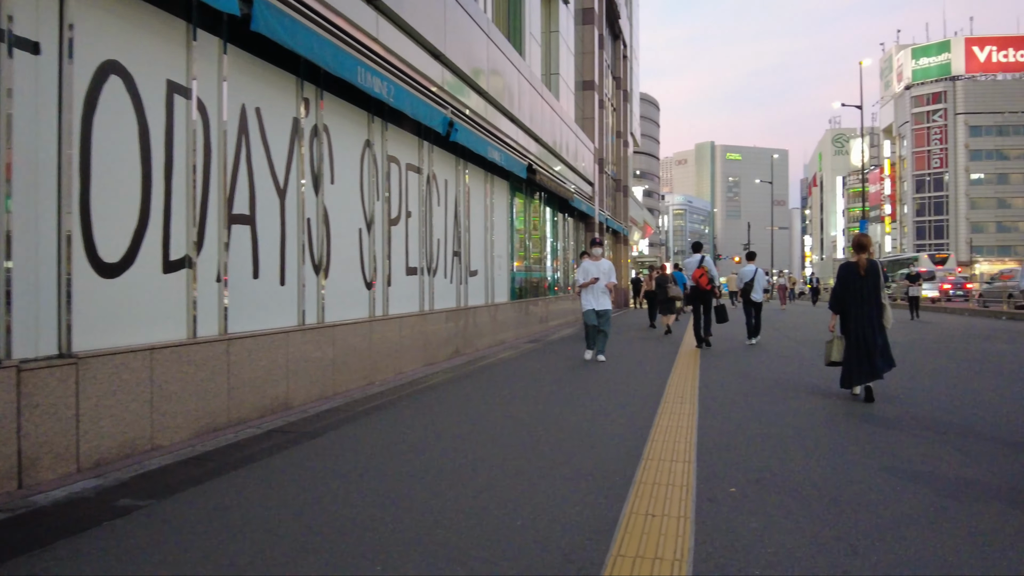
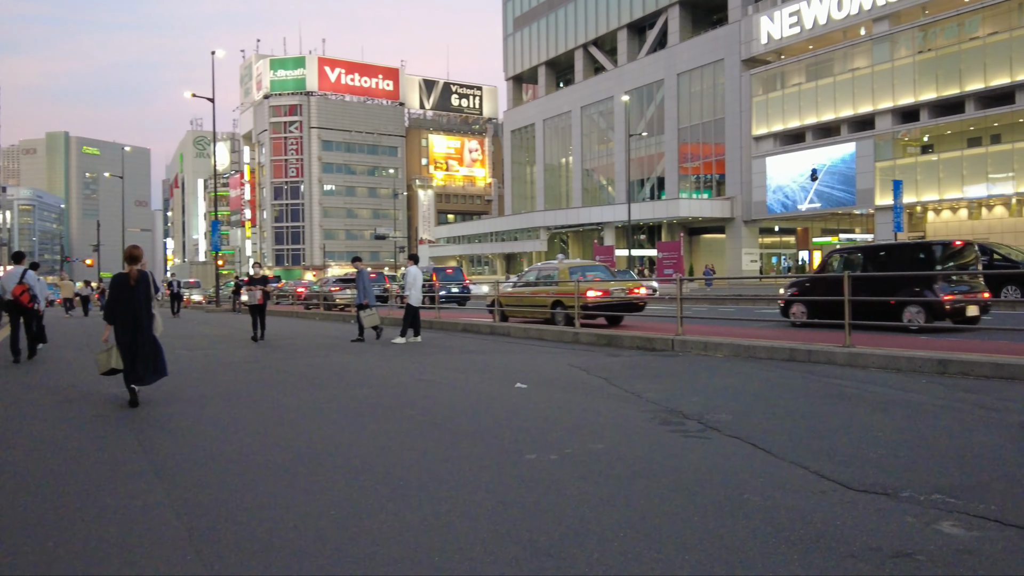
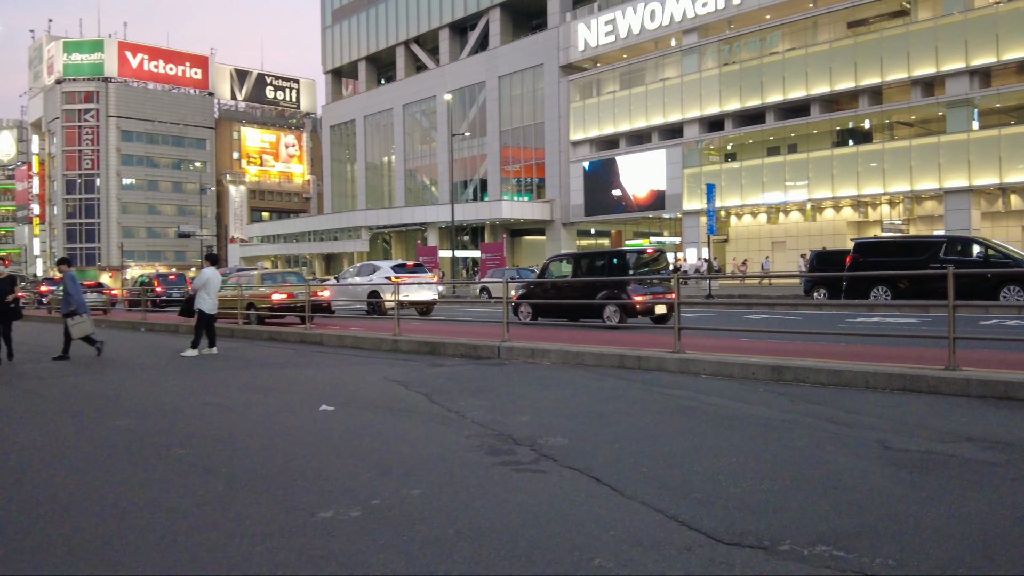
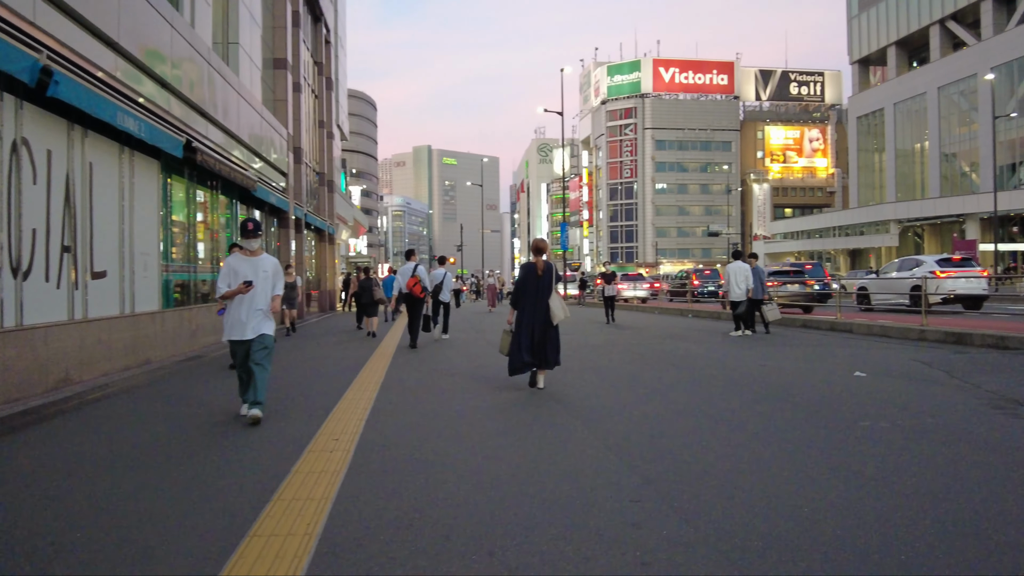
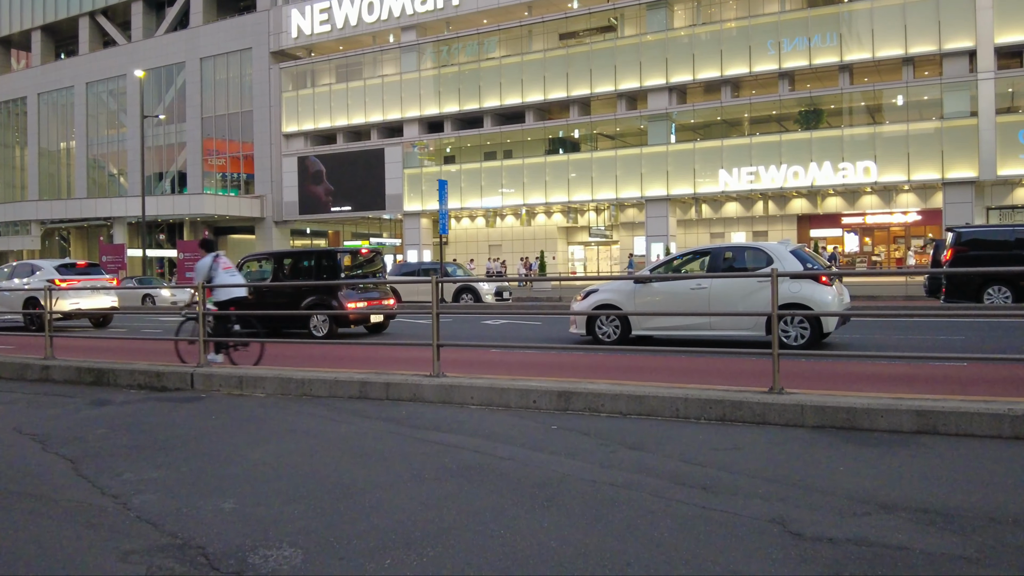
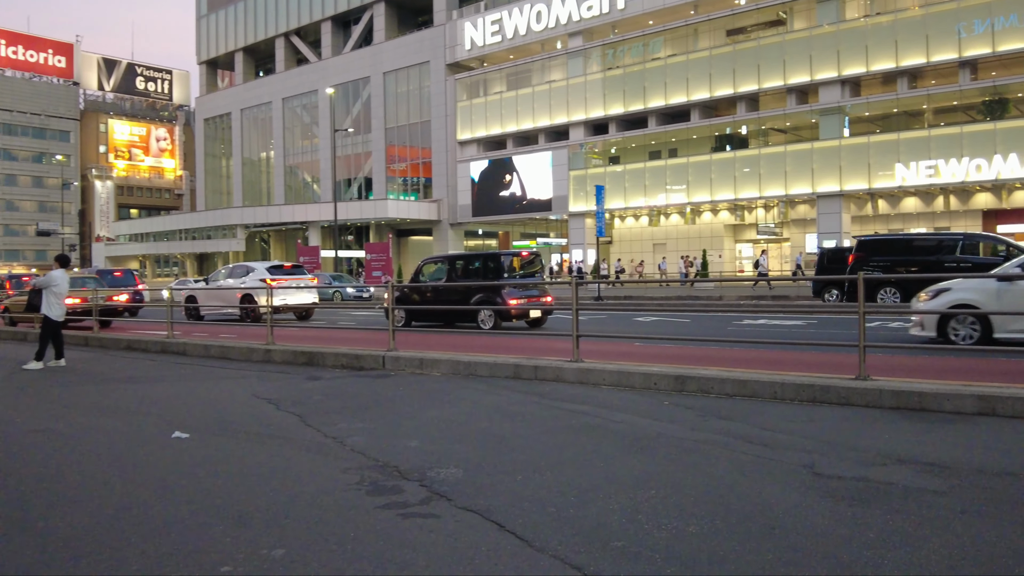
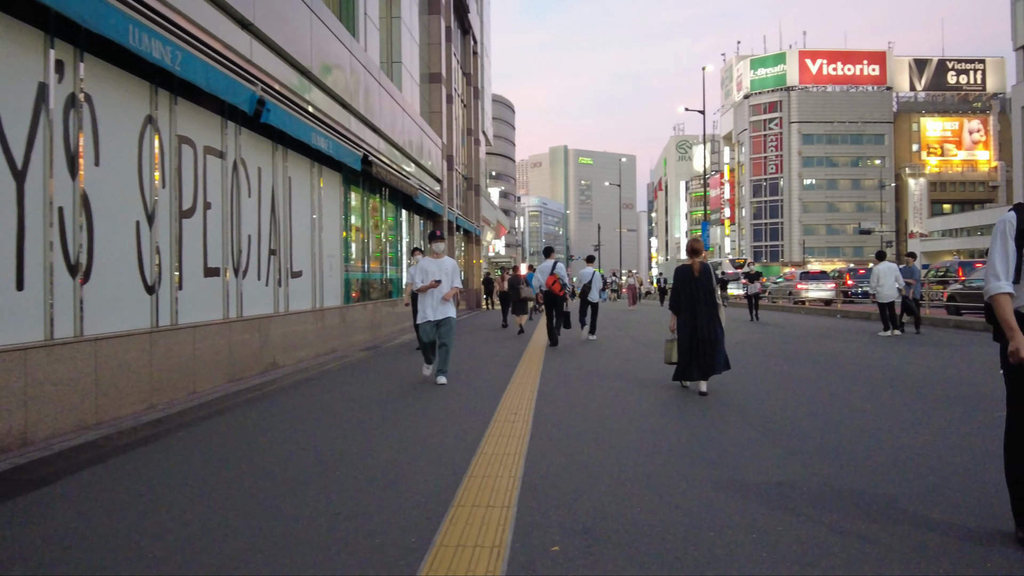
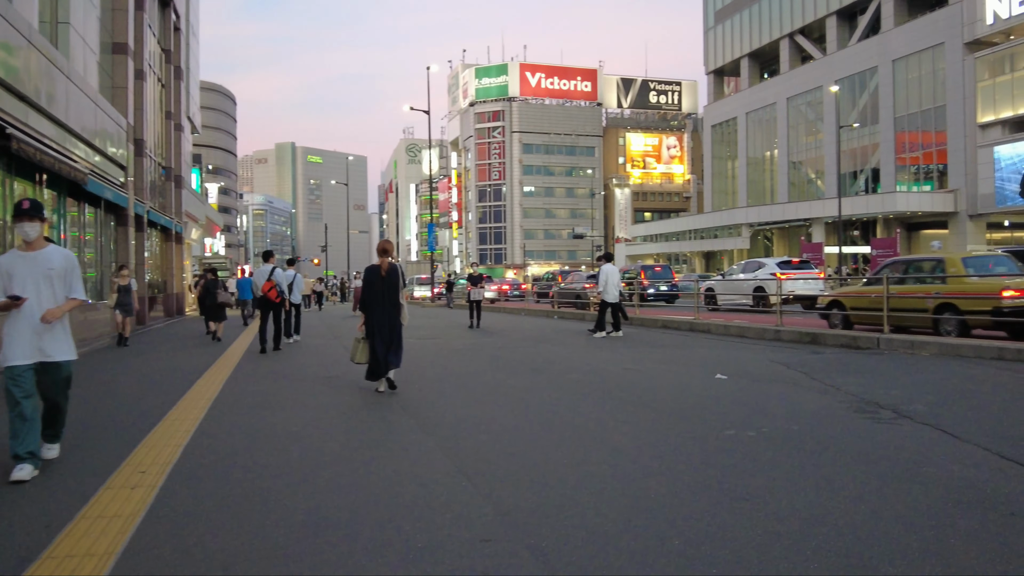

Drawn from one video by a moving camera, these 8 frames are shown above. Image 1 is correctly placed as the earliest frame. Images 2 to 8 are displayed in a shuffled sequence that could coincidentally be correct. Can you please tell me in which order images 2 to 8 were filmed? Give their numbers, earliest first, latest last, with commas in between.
7, 4, 8, 2, 3, 6, 5
